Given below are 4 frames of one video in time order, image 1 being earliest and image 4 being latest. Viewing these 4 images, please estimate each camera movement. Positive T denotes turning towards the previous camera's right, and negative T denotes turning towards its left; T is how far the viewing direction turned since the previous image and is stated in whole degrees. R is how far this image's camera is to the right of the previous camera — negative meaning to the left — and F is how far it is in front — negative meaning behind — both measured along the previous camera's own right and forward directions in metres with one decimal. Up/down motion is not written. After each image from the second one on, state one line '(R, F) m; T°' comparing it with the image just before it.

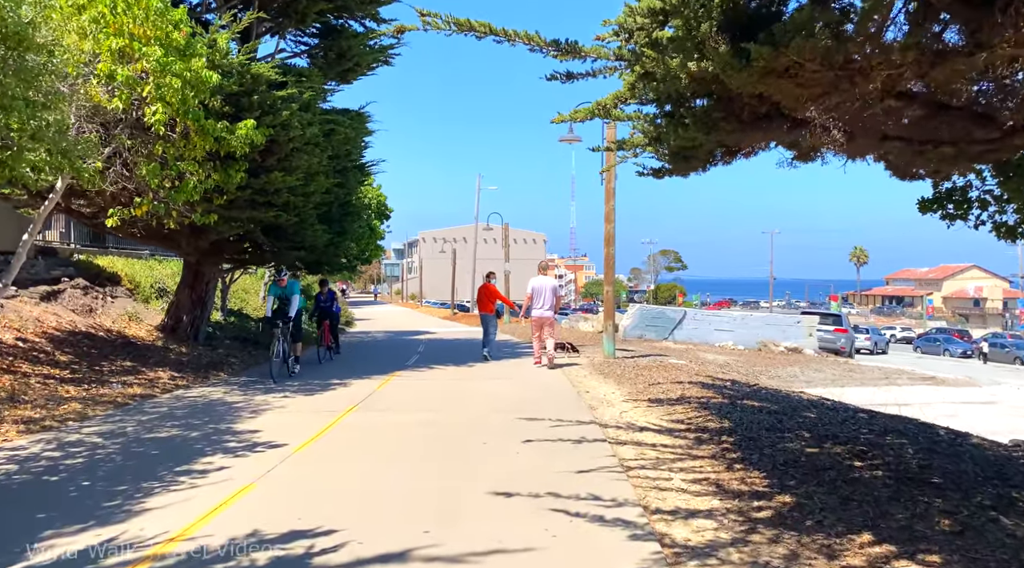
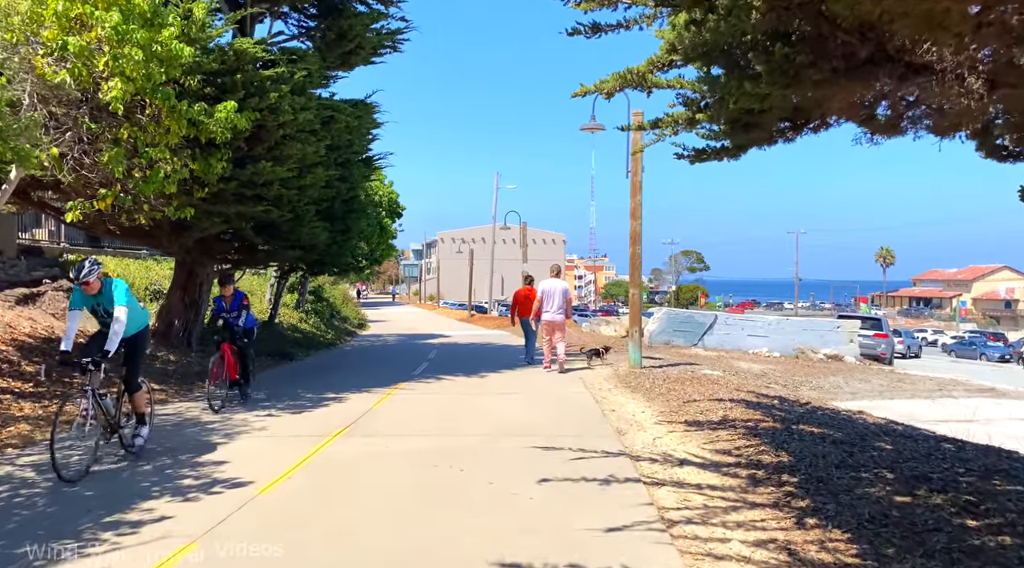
(0.0, +1.3) m; -1°
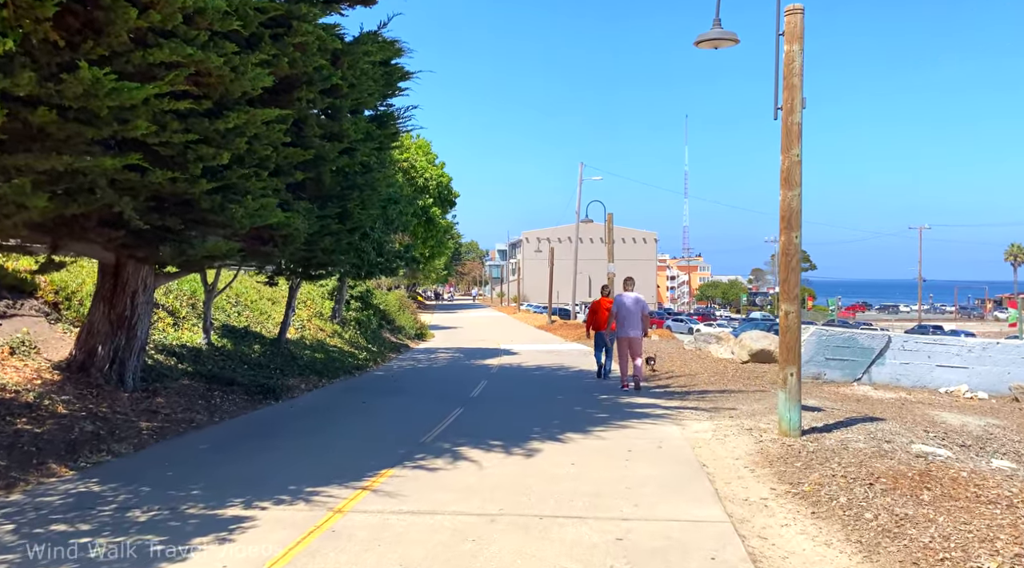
(+0.2, +5.4) m; -6°
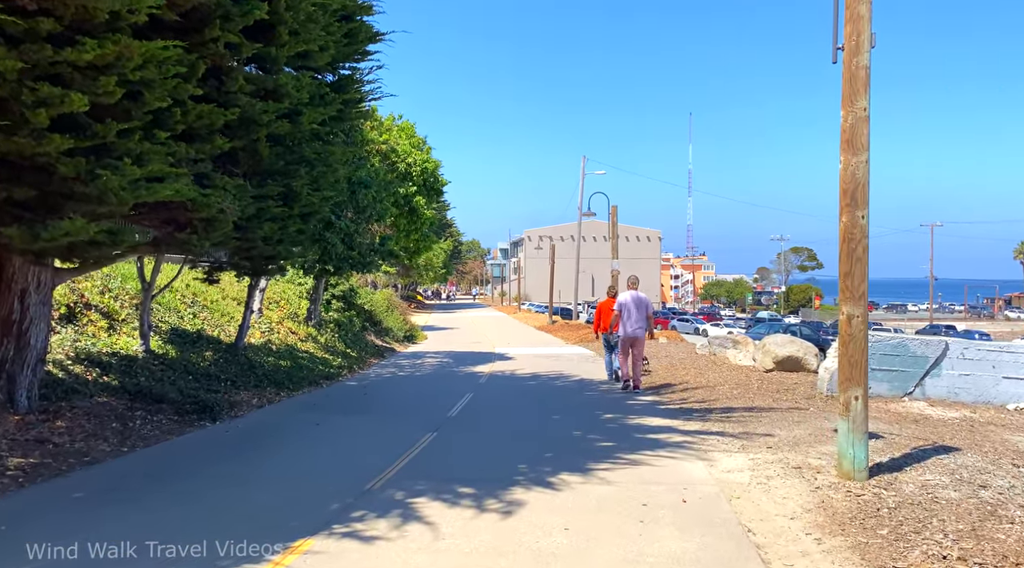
(+0.2, +2.1) m; 0°
